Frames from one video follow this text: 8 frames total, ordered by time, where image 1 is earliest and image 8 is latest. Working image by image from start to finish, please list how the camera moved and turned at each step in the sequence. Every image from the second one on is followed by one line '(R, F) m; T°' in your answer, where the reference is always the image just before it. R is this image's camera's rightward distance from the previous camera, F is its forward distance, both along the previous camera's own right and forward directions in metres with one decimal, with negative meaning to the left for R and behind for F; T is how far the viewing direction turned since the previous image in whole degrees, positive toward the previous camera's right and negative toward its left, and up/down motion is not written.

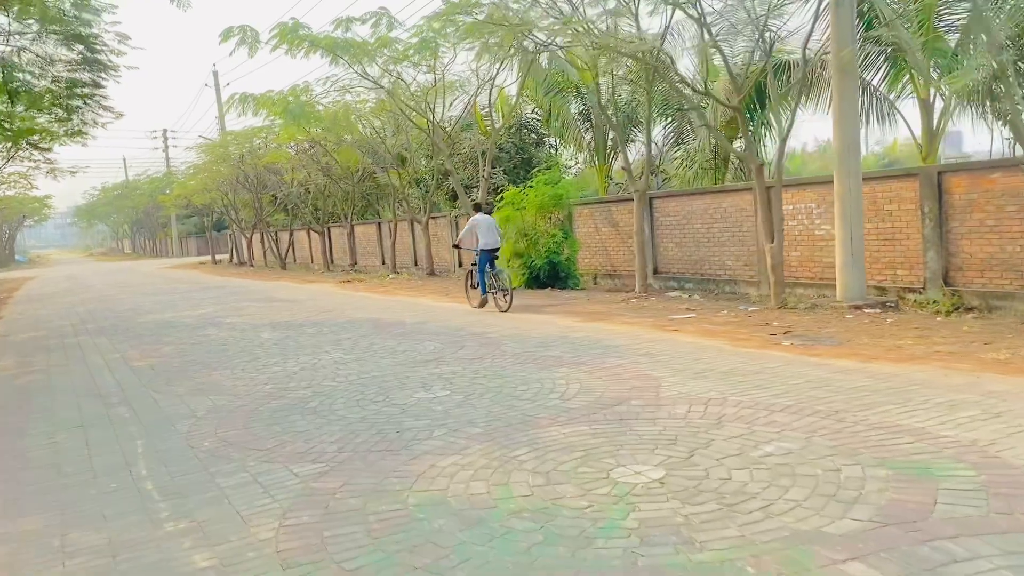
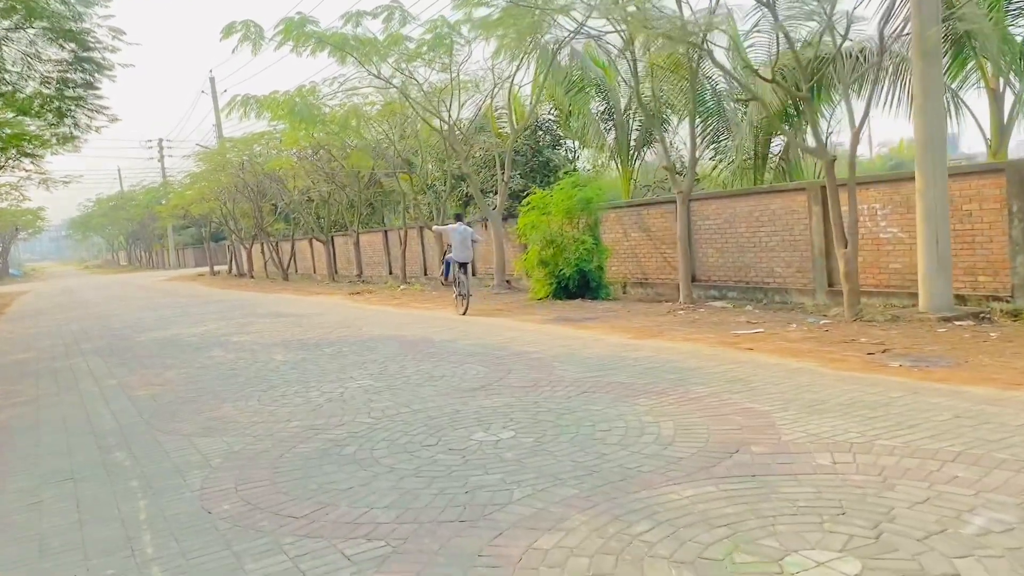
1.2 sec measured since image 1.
(-0.5, +1.1) m; 0°
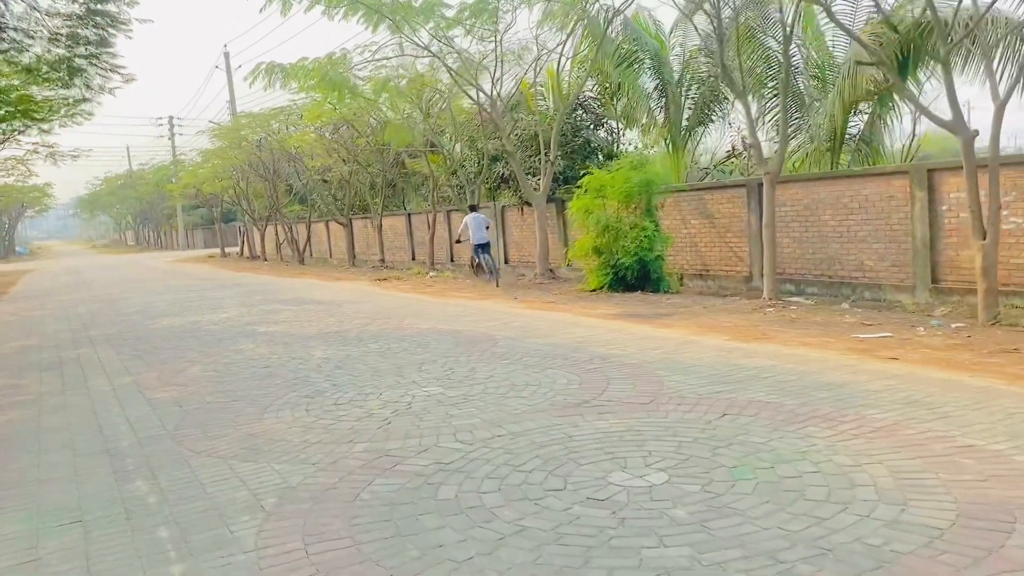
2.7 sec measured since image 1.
(-0.7, +1.3) m; 0°
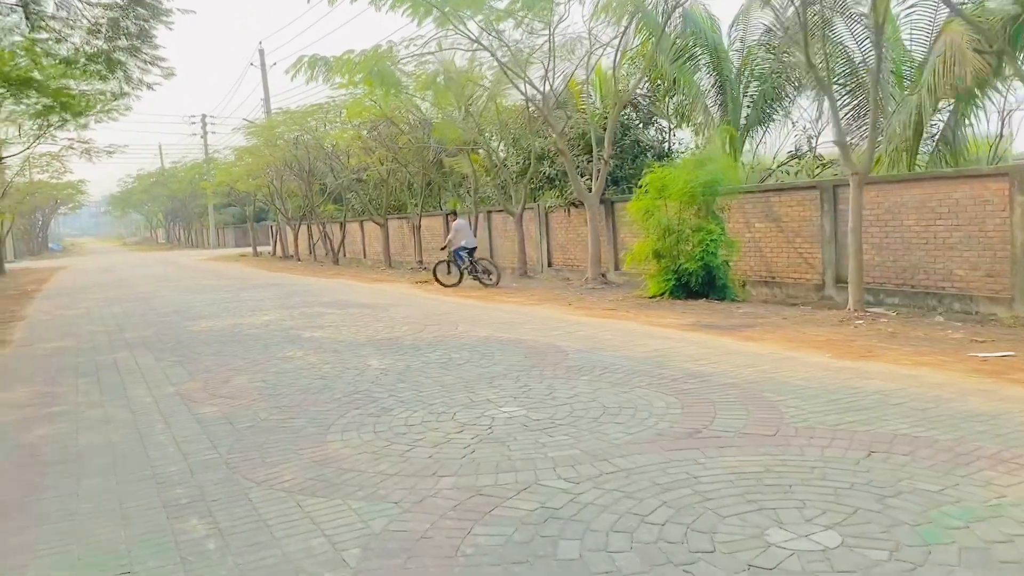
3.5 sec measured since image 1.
(-0.4, +0.7) m; -2°
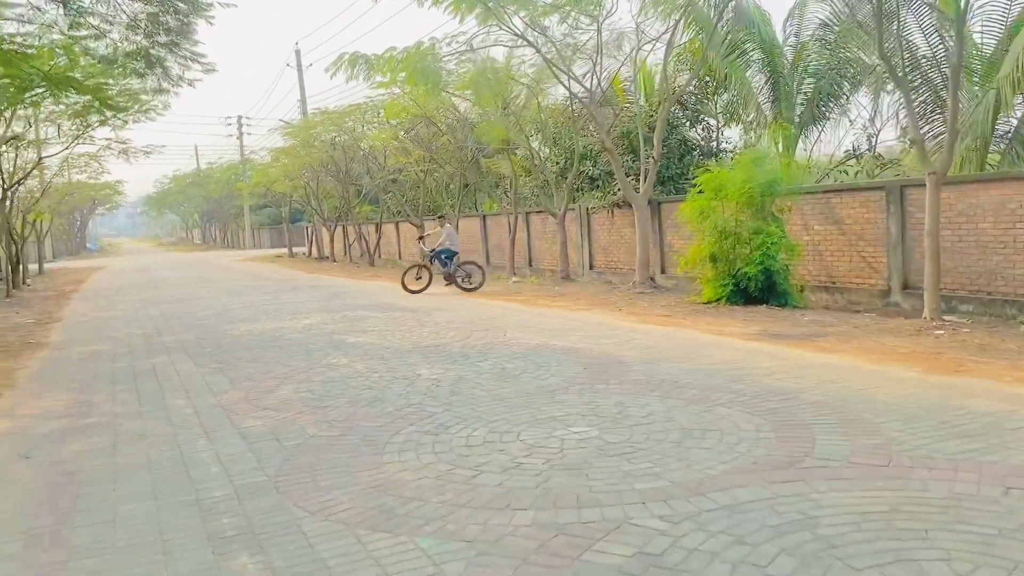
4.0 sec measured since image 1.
(-0.2, +0.5) m; -2°
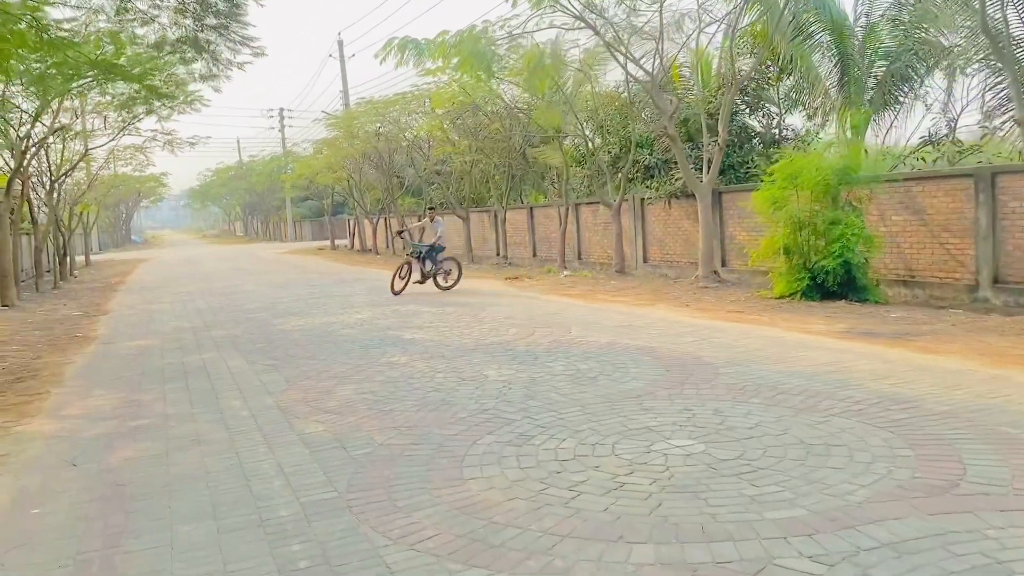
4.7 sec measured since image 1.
(-0.3, +0.6) m; -2°
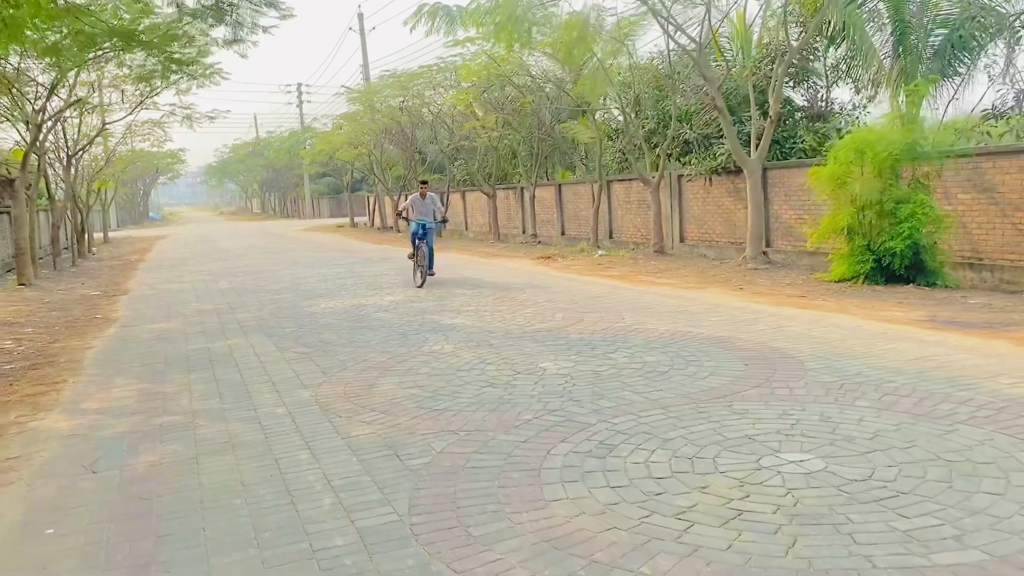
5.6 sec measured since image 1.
(-0.3, +0.7) m; -1°
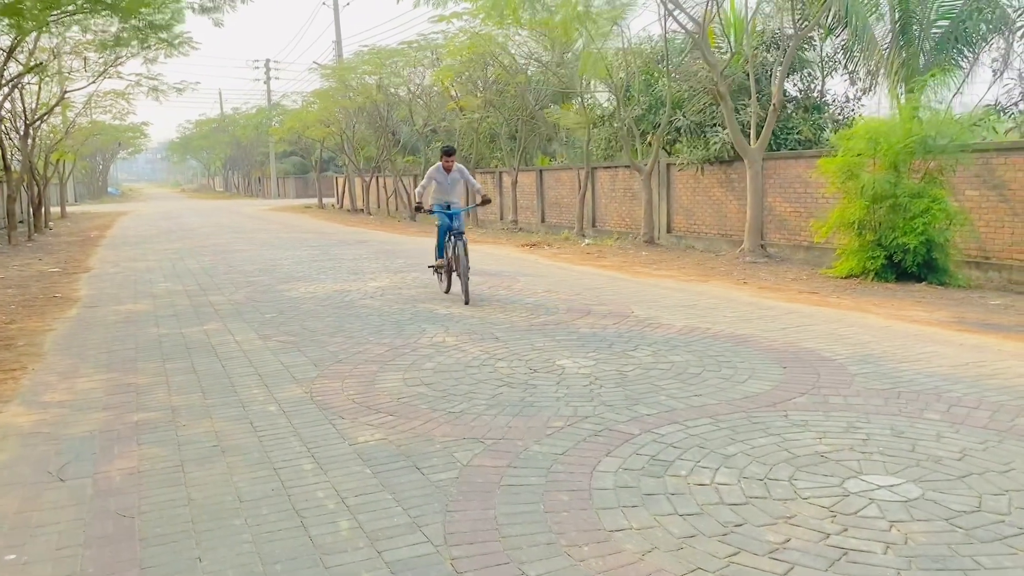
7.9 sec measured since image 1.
(-0.4, +0.6) m; +2°
